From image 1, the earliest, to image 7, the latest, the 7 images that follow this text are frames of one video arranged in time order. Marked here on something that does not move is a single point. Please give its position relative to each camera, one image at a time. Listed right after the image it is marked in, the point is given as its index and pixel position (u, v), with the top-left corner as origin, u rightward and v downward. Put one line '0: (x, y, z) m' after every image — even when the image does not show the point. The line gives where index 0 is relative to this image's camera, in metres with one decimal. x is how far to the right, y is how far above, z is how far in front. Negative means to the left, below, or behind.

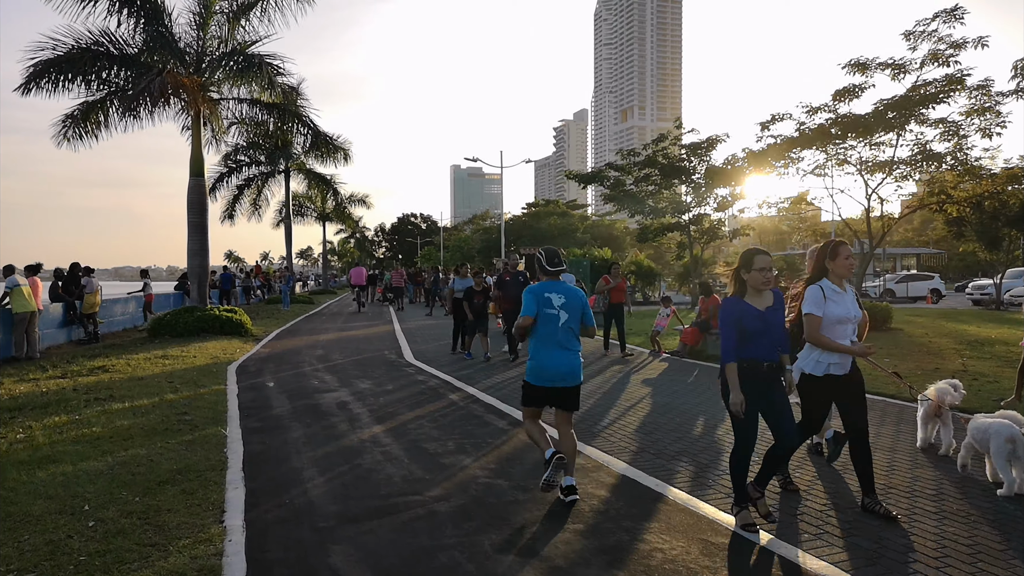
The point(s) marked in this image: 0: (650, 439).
0: (+1.3, -1.5, +6.9) m
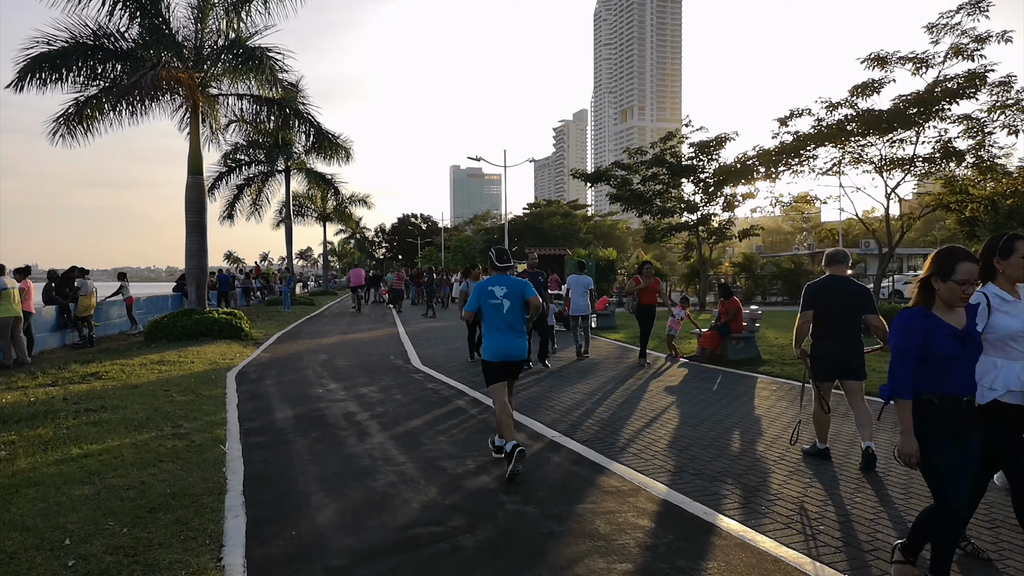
0: (+1.6, -1.5, +6.3) m
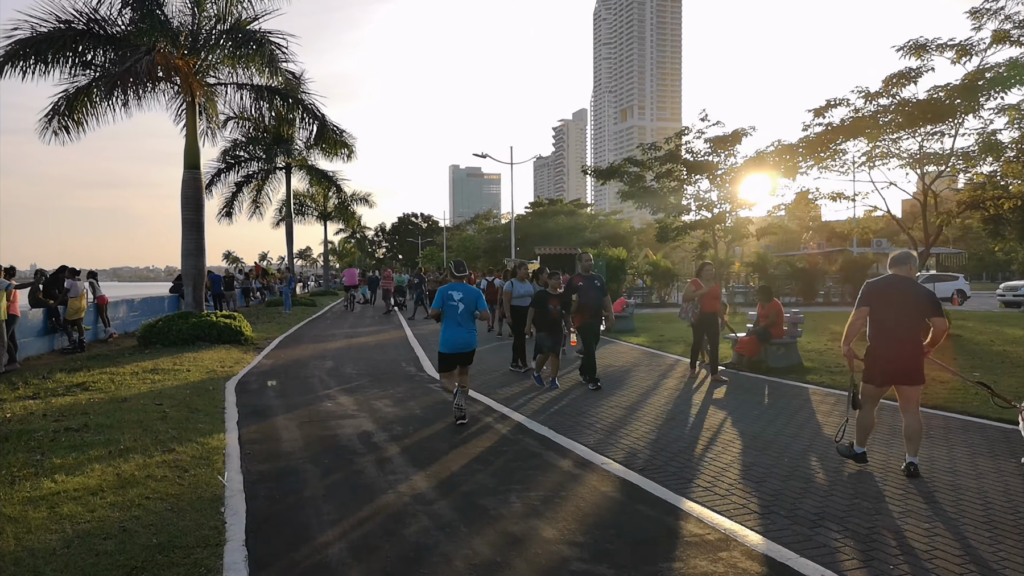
0: (+1.9, -1.5, +5.4) m
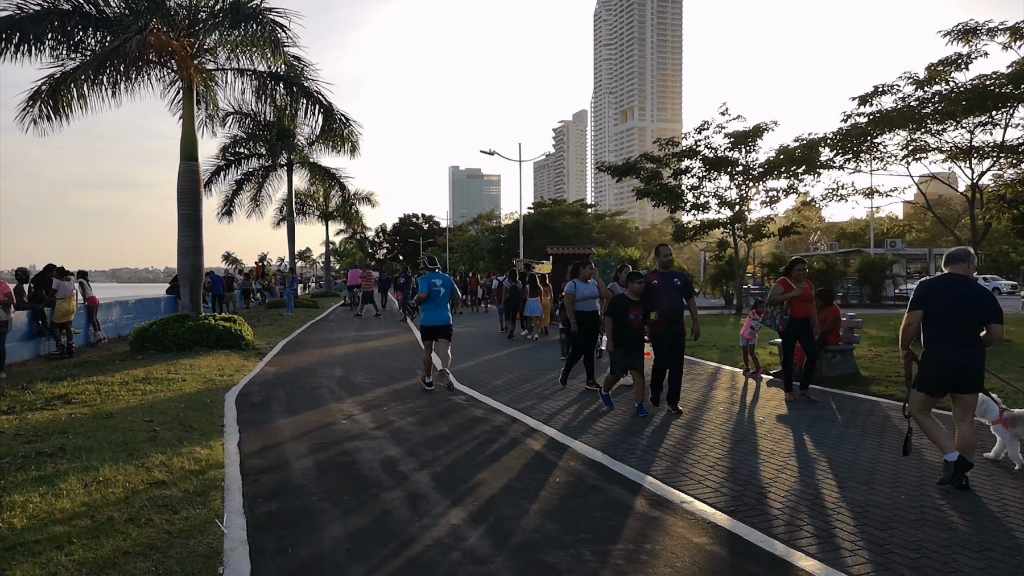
0: (+2.4, -1.5, +4.3) m
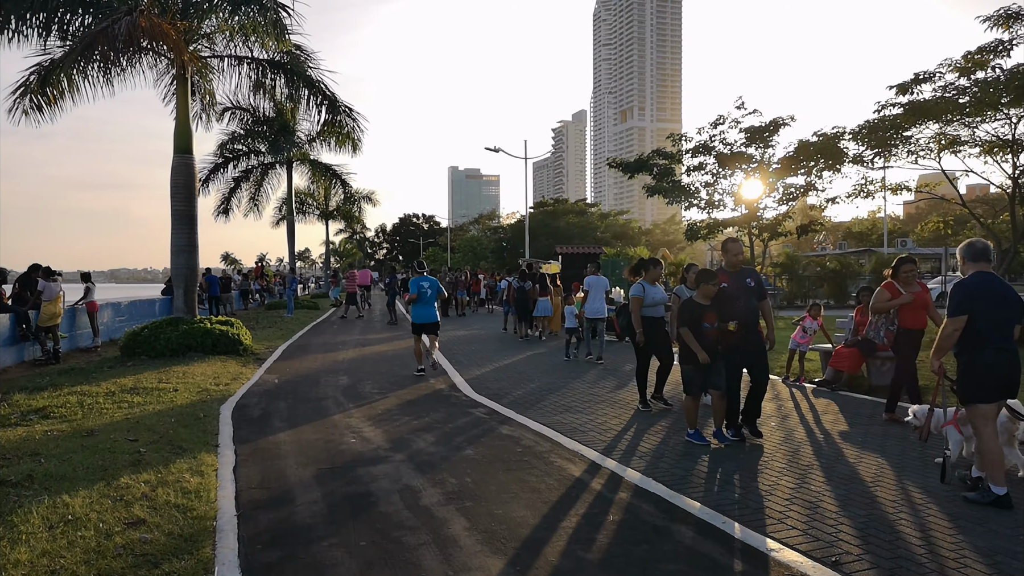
0: (+2.7, -1.5, +3.4) m
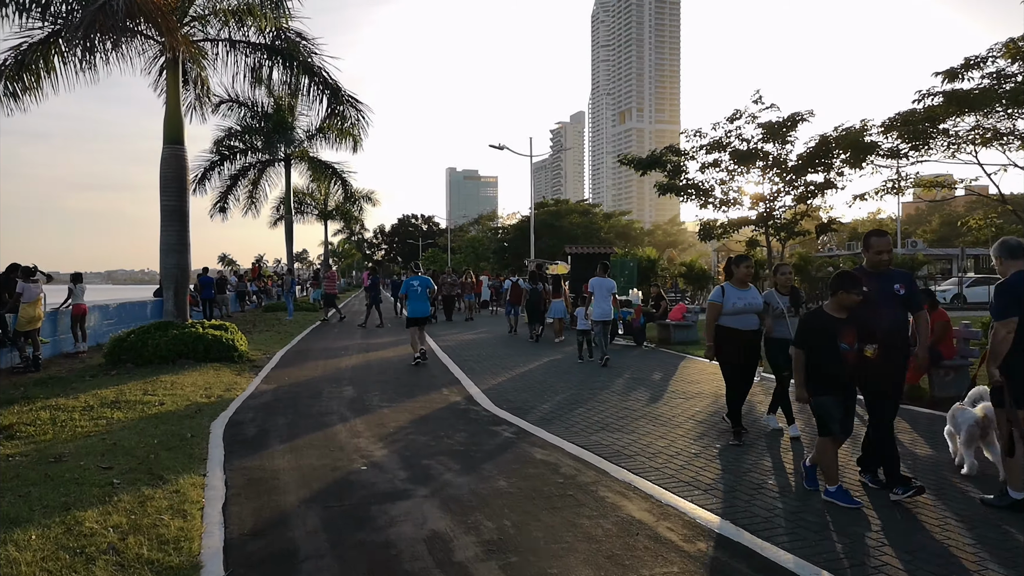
0: (+3.0, -1.6, +2.4) m
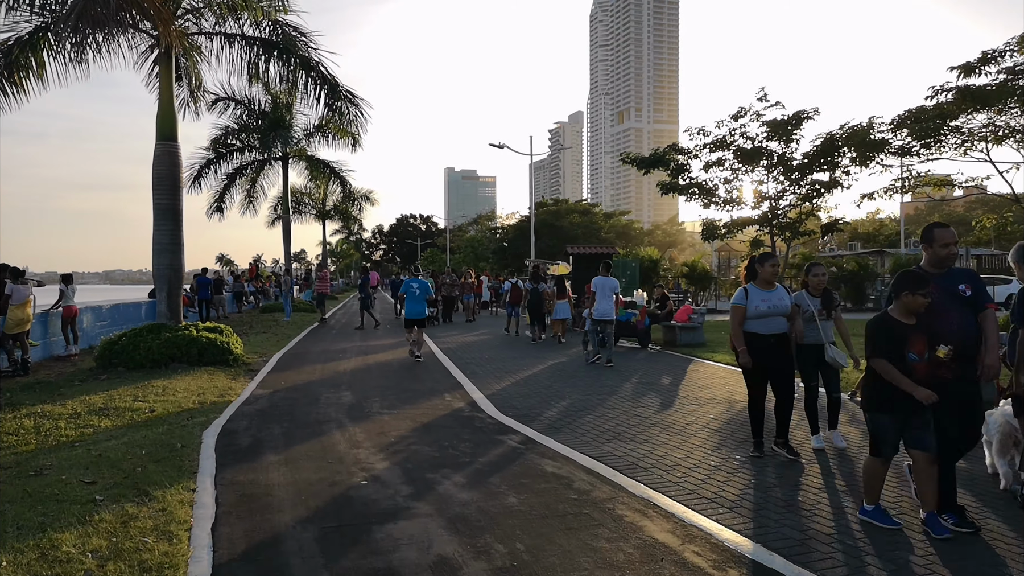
0: (+3.1, -1.6, +2.1) m
